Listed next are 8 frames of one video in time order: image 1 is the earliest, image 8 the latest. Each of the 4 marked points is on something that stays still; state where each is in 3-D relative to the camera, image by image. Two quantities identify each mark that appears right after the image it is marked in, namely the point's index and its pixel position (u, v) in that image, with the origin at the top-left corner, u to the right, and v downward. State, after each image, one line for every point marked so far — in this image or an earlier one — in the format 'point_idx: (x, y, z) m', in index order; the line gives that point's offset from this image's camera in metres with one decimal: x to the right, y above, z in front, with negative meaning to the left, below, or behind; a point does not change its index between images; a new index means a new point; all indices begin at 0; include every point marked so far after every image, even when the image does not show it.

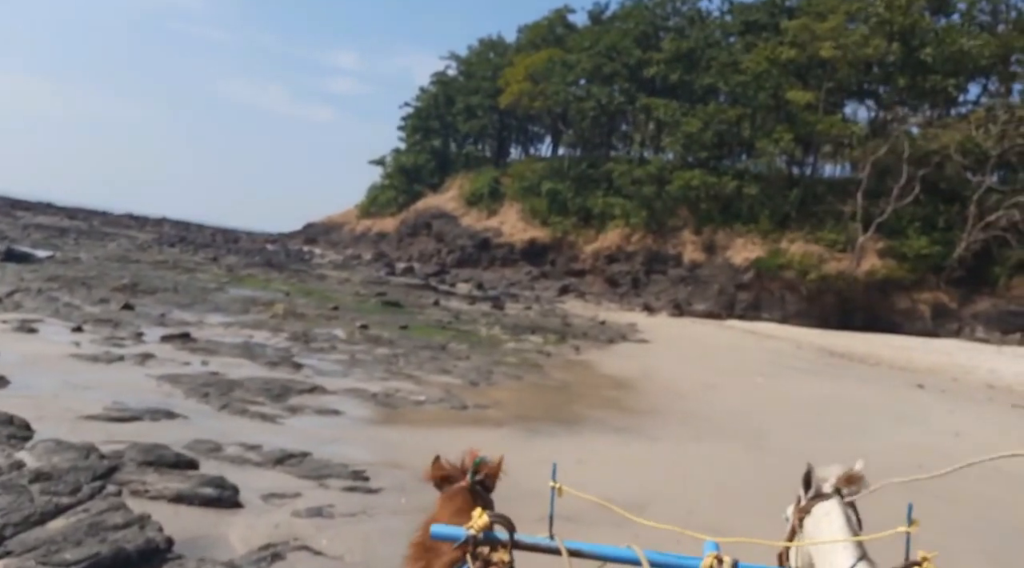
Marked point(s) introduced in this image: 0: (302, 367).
0: (-2.9, -1.1, +14.5) m
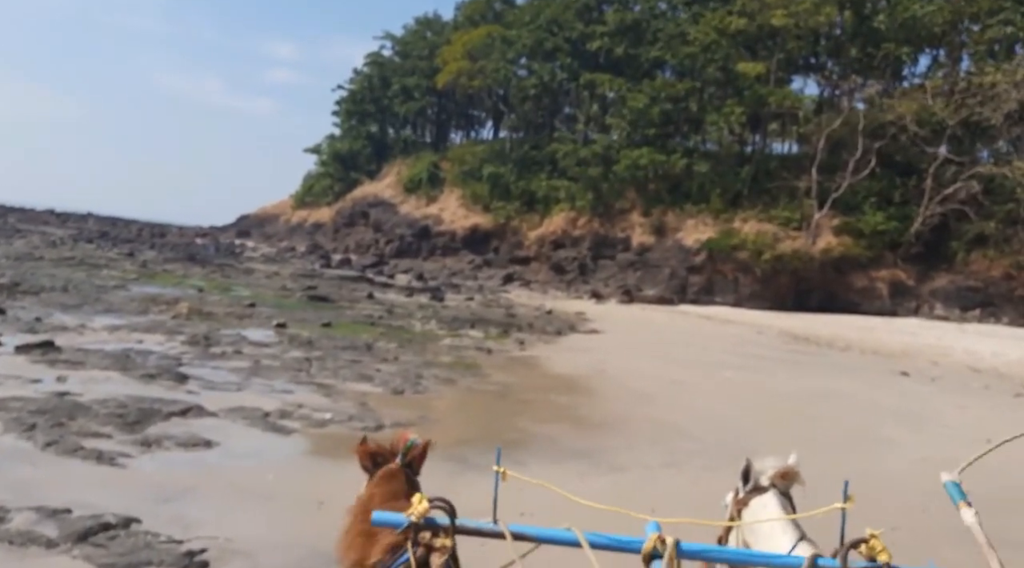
0: (-3.7, -1.1, +12.0) m
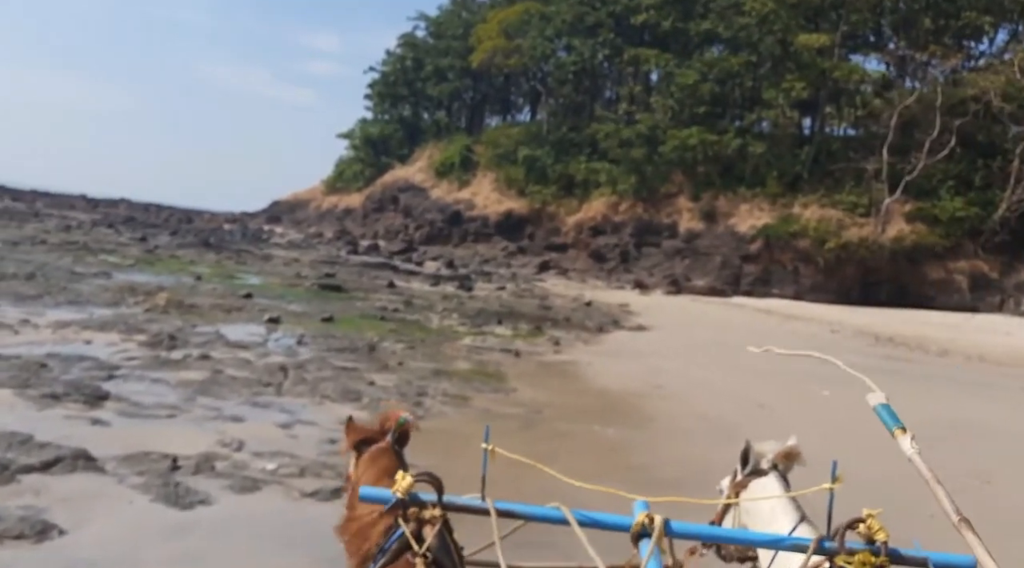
0: (-3.5, -1.0, +8.9) m
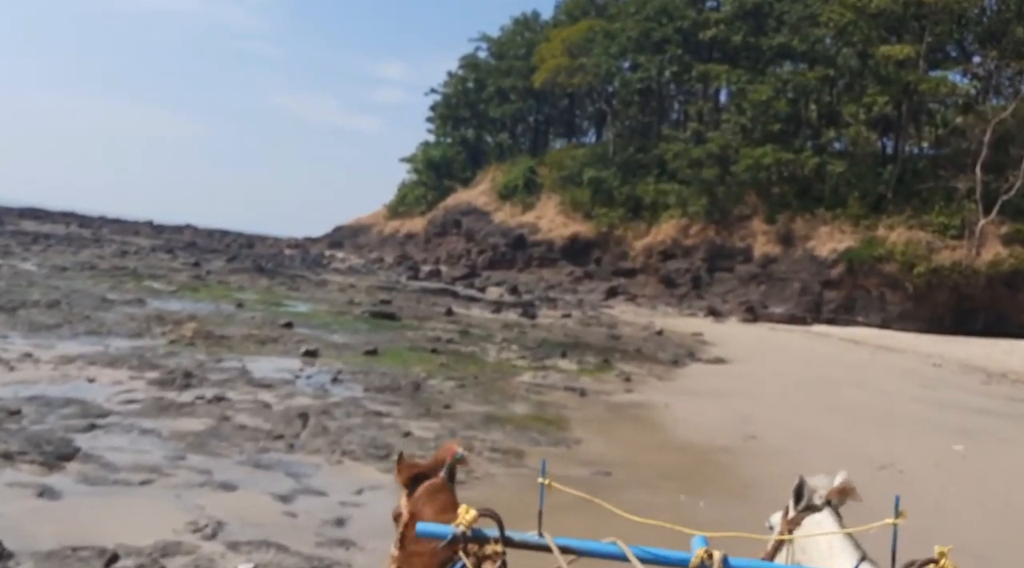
0: (-3.1, -1.2, +7.2) m
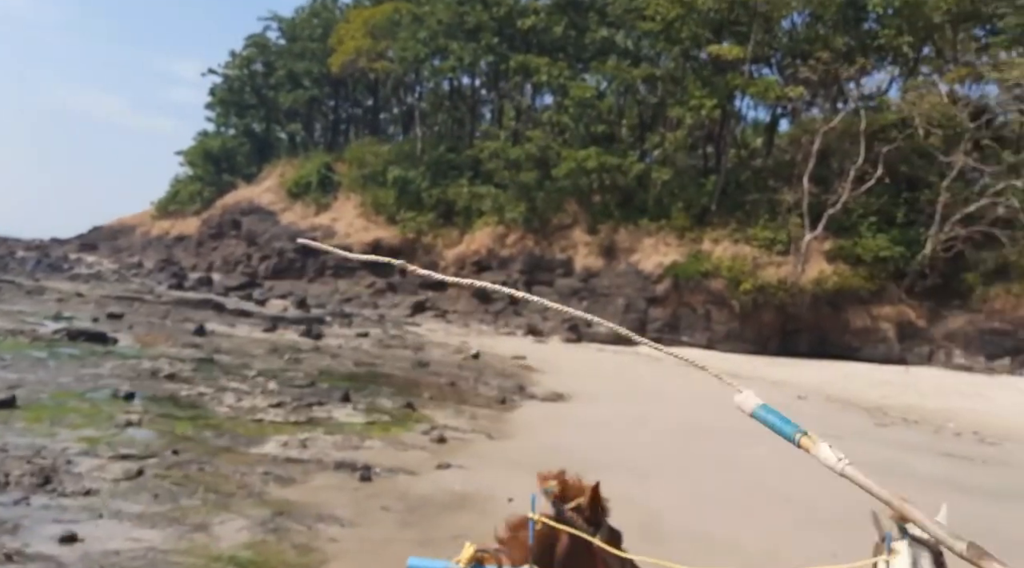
0: (-3.8, -1.1, +0.8) m
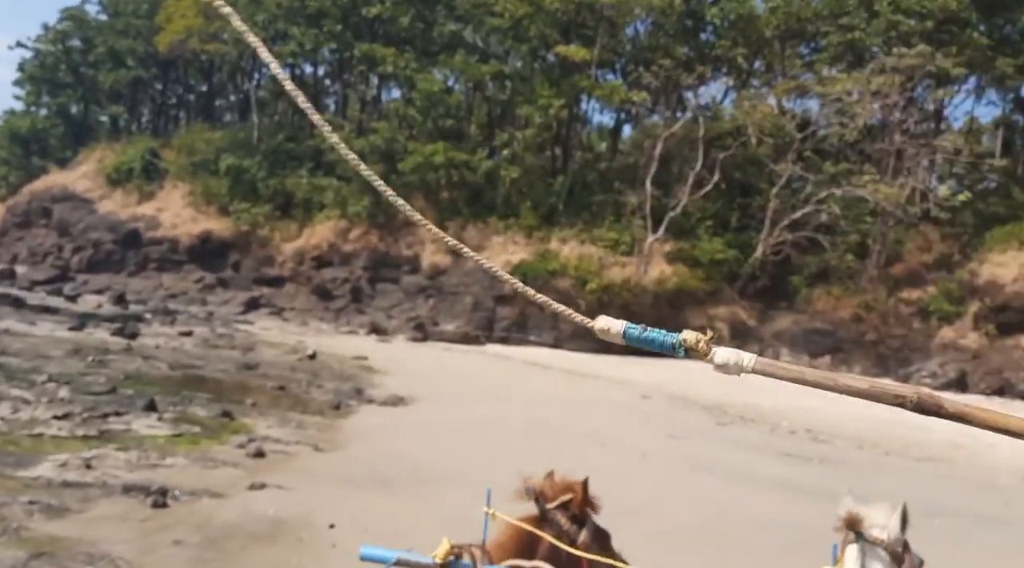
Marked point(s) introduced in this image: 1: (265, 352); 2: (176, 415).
0: (-3.9, -1.0, -0.8) m
1: (-4.7, -1.3, +20.1) m
2: (-3.5, -1.4, +11.3) m
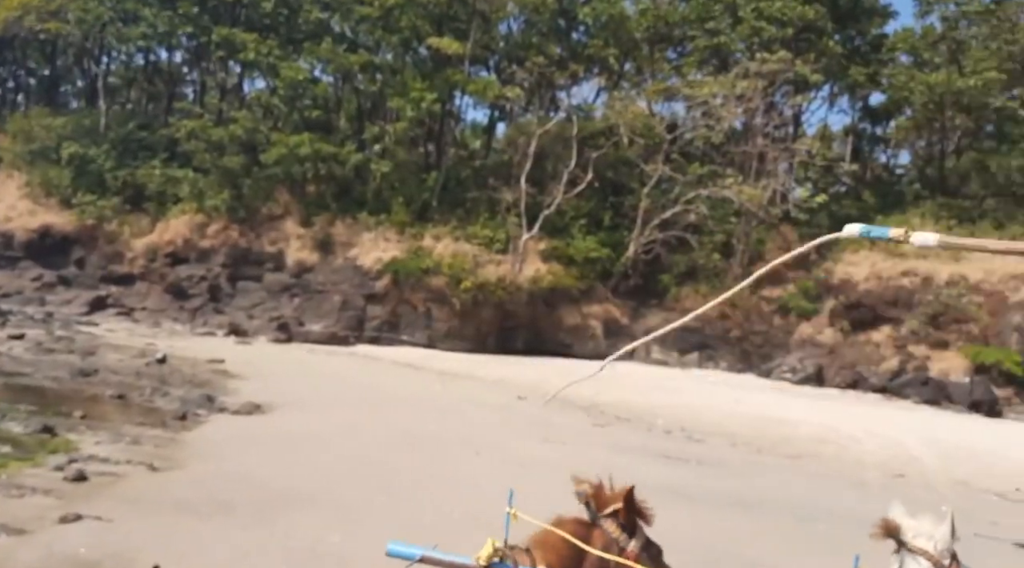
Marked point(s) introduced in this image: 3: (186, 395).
0: (-3.8, -1.0, -2.2) m
1: (-7.1, -1.3, +18.4) m
2: (-4.8, -1.3, +9.9) m
3: (-4.6, -1.5, +14.7) m
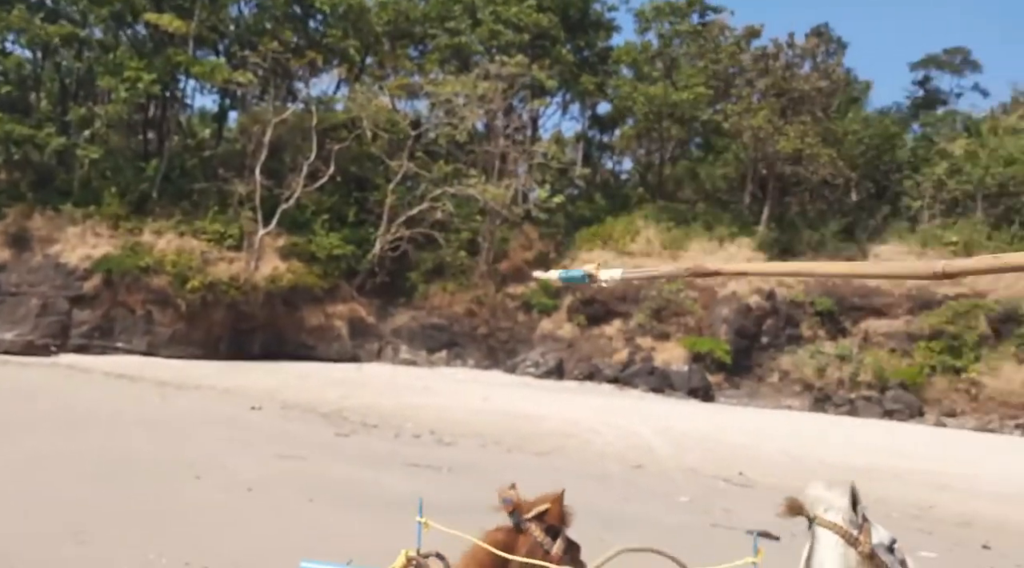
0: (-3.1, -1.0, -4.6) m
1: (-11.2, -1.4, +14.6) m
2: (-7.0, -1.3, +6.8) m
3: (-7.9, -1.6, +11.6) m
